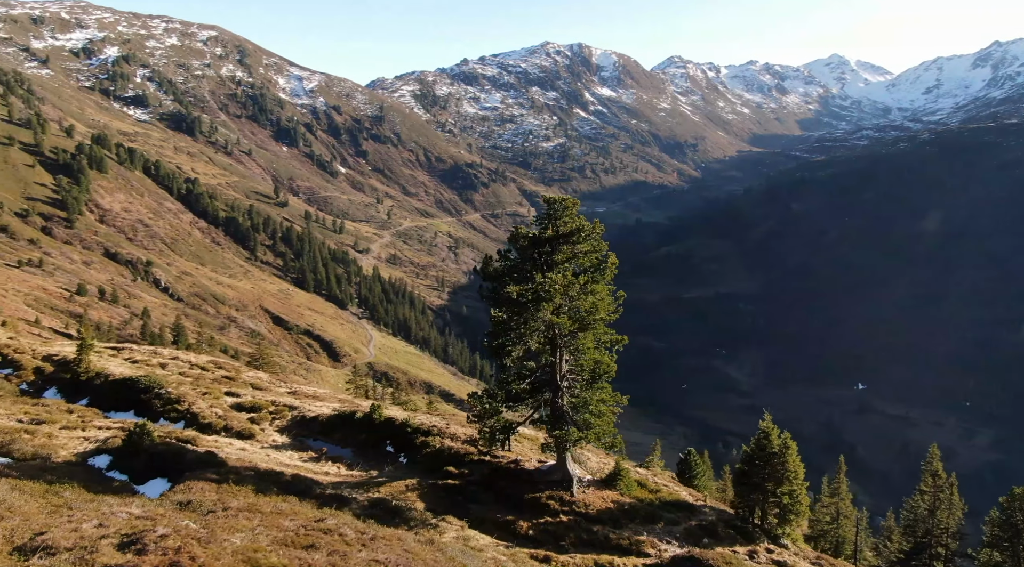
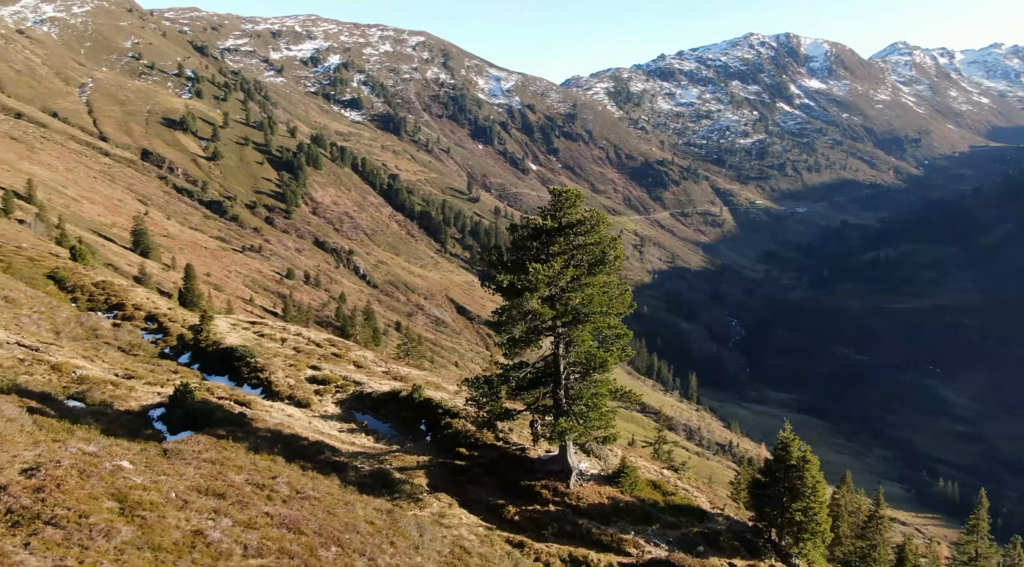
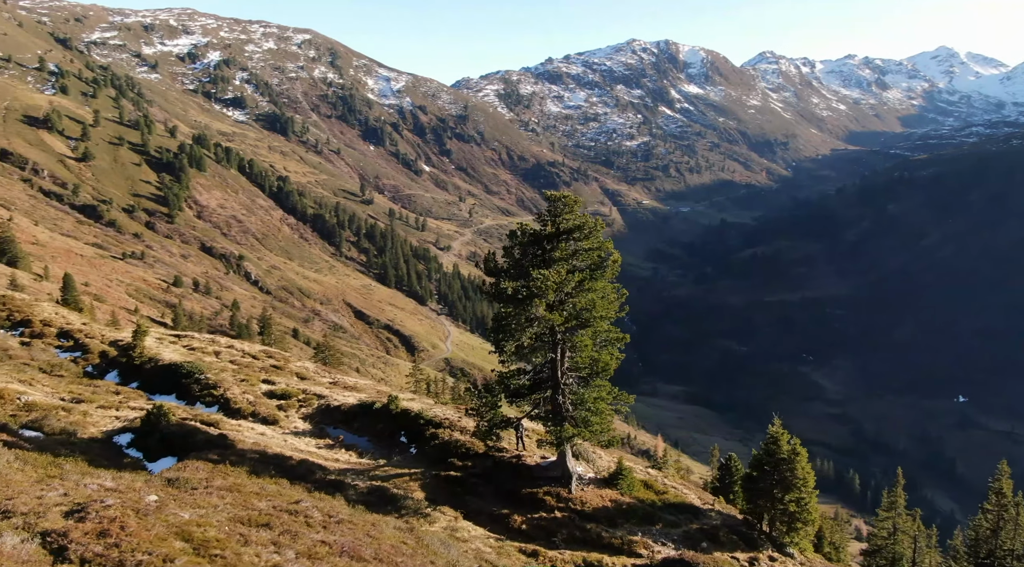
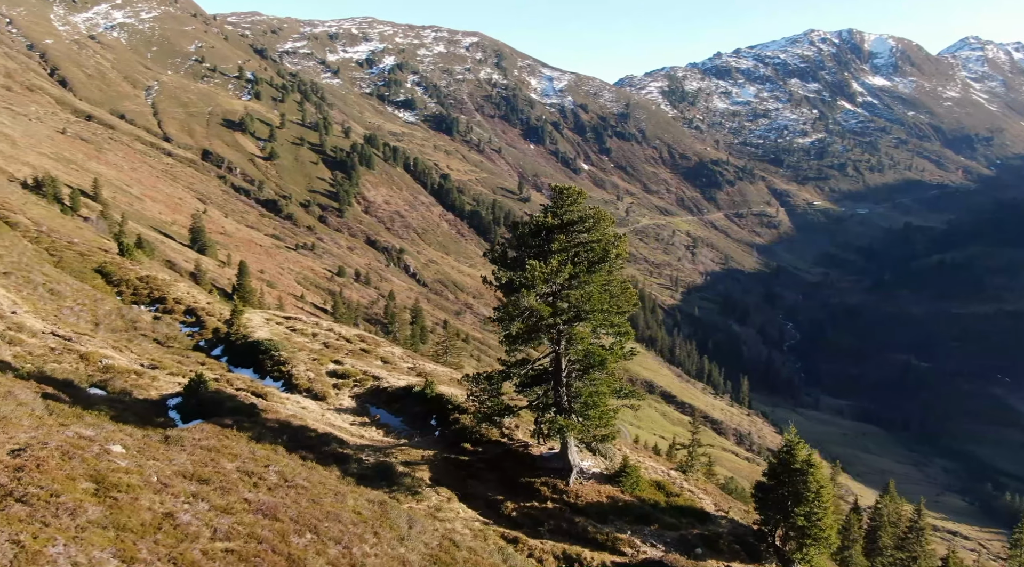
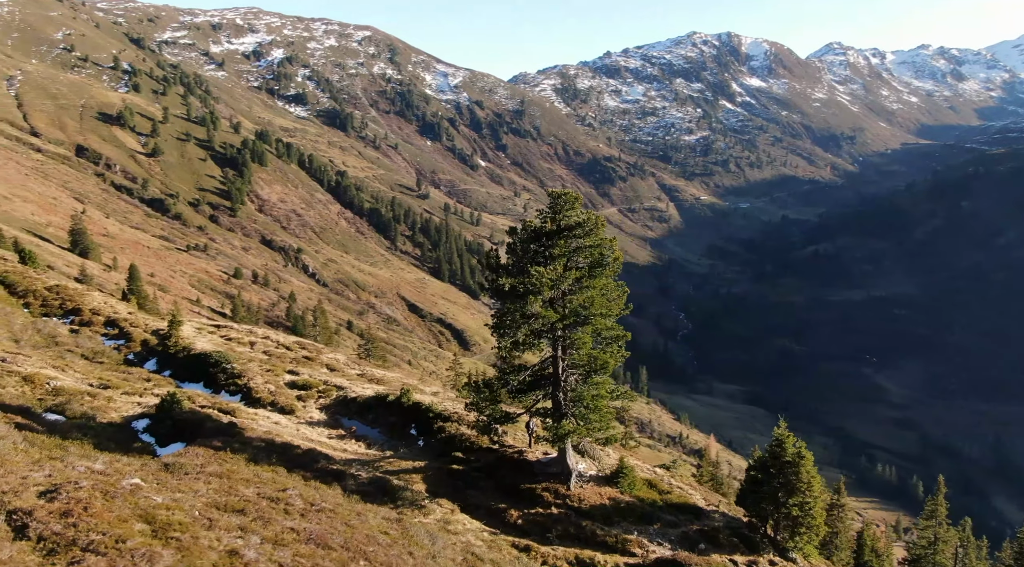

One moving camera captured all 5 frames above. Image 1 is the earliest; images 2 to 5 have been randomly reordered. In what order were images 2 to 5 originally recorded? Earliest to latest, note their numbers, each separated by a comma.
3, 5, 2, 4
